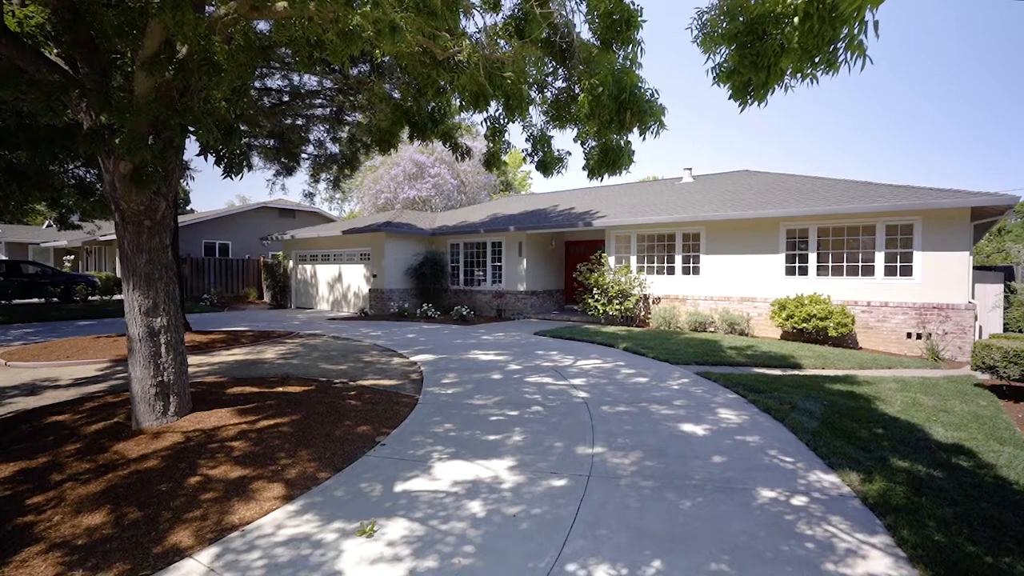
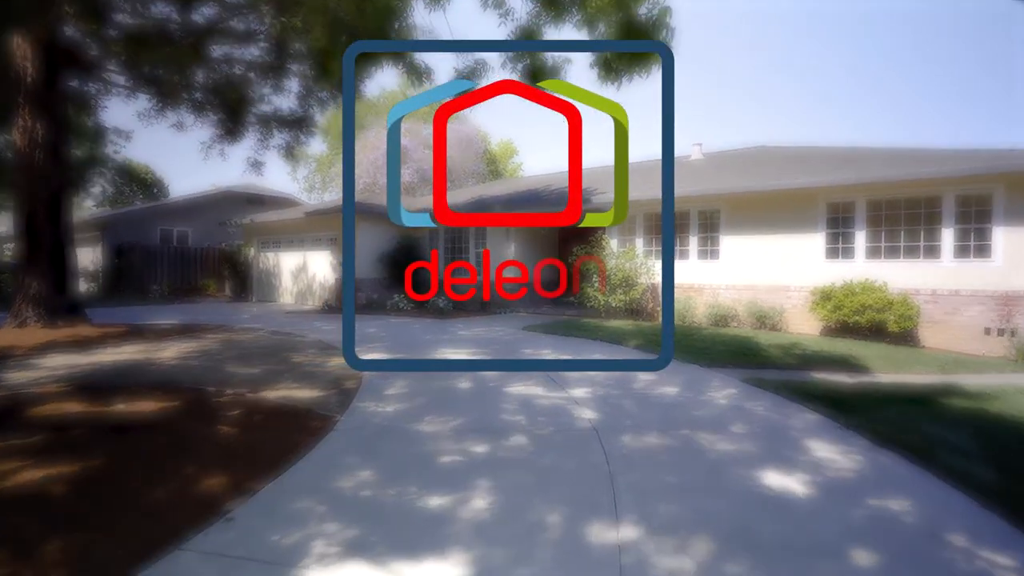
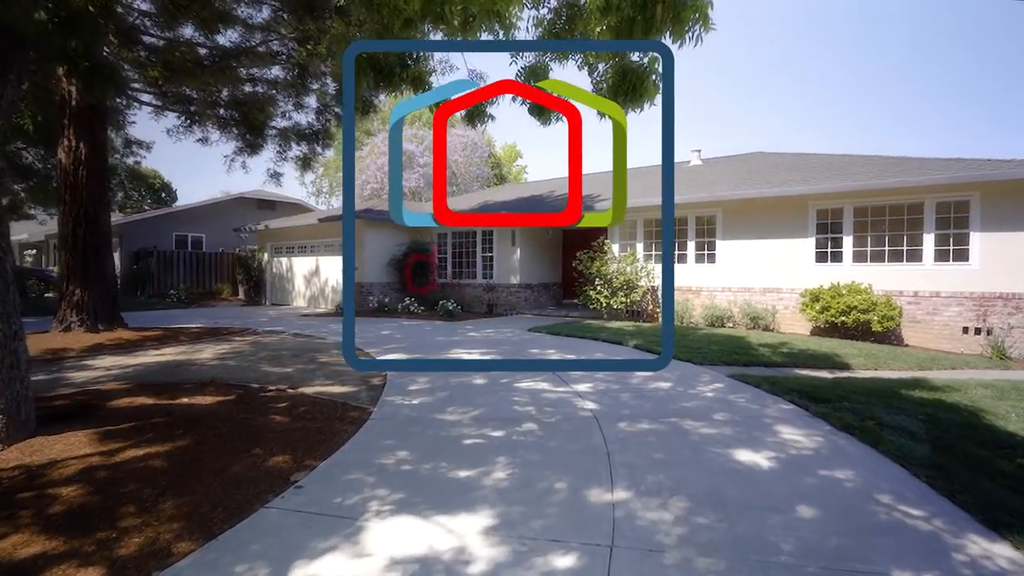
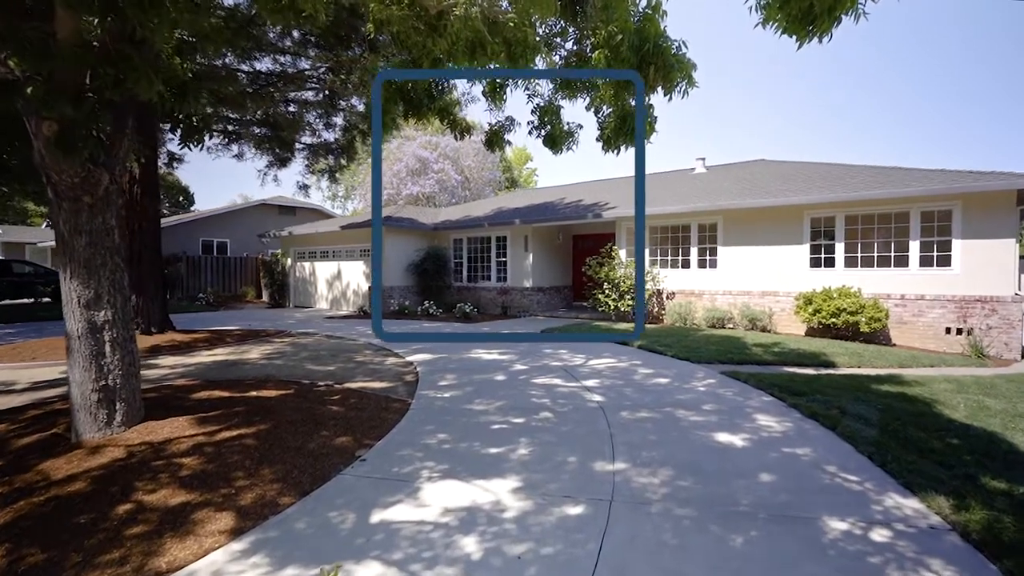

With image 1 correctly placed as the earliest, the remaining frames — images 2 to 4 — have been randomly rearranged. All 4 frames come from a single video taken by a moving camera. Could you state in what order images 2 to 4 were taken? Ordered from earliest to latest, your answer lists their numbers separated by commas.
4, 3, 2
